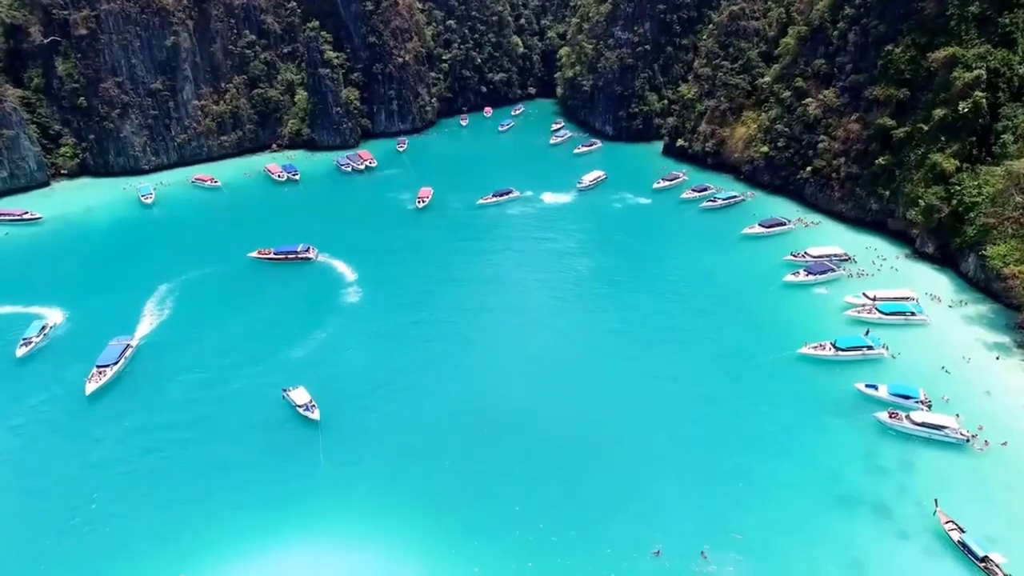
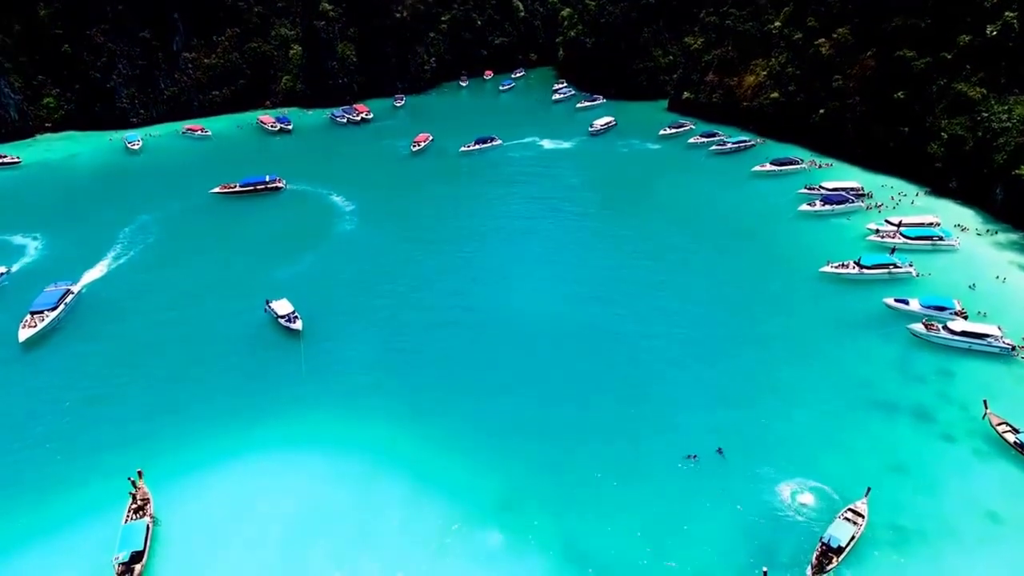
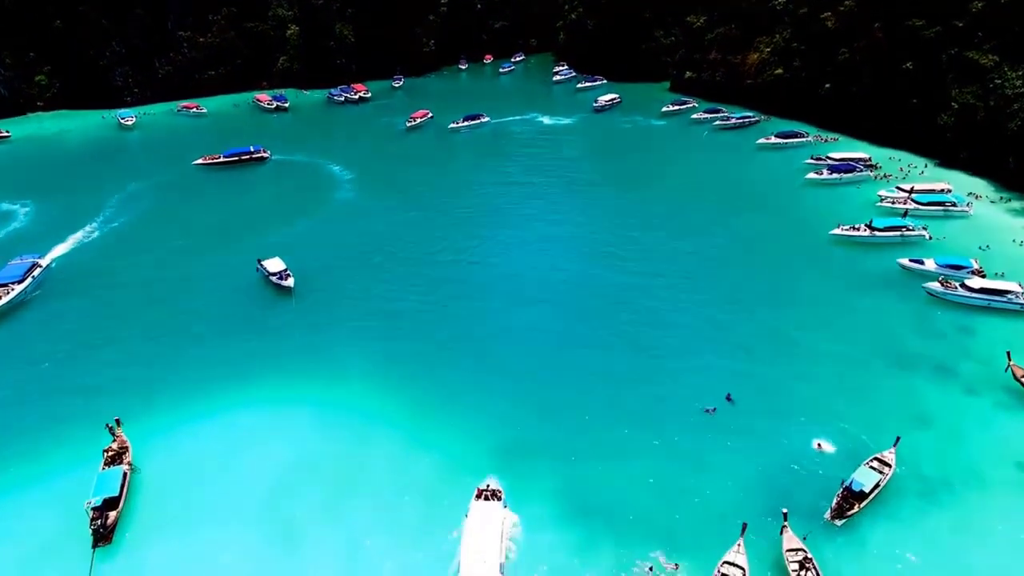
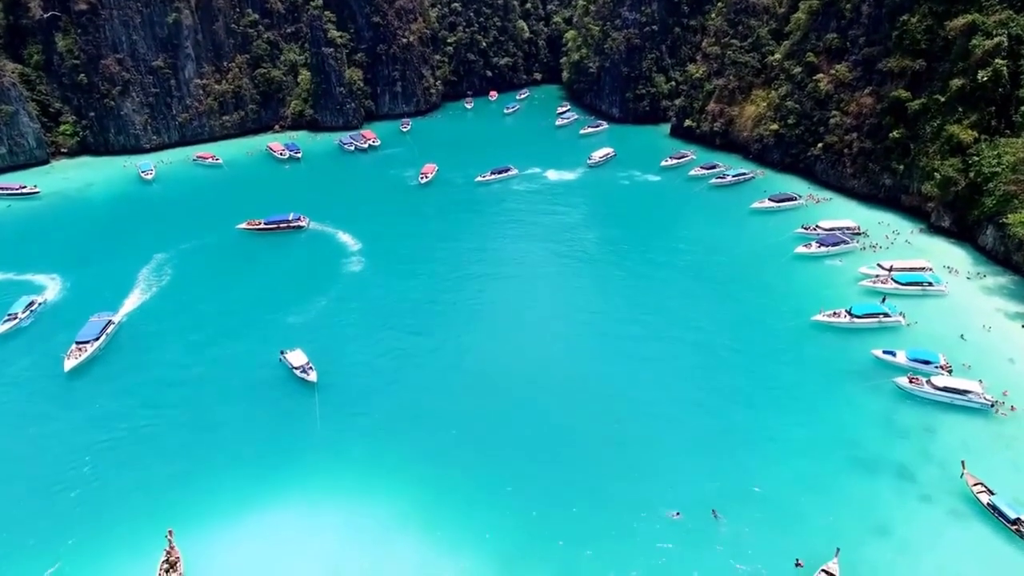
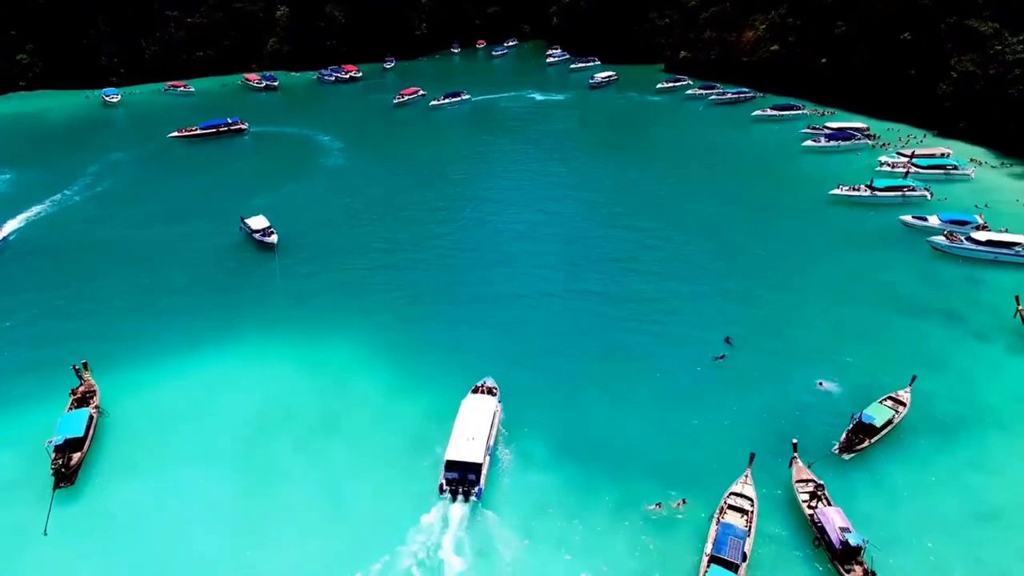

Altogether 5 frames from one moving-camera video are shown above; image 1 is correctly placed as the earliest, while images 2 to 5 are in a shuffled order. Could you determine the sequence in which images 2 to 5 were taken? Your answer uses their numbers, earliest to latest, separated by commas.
4, 2, 3, 5
